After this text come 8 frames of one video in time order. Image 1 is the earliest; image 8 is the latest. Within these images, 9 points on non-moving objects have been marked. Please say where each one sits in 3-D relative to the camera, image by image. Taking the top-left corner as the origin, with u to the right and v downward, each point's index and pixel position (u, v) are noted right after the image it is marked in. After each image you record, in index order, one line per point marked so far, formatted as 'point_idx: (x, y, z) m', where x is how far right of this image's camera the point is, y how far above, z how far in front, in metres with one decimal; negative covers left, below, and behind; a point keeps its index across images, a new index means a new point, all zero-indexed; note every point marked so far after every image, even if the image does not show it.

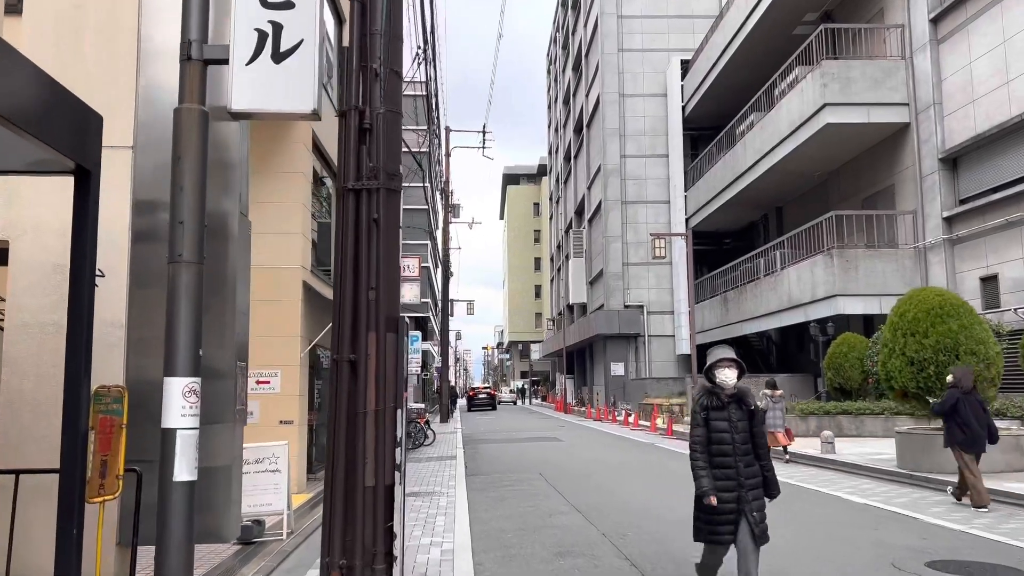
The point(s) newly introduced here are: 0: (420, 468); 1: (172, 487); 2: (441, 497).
0: (-1.8, -3.5, +15.4) m
1: (-2.1, -1.2, +5.0) m
2: (-1.0, -2.9, +10.9) m
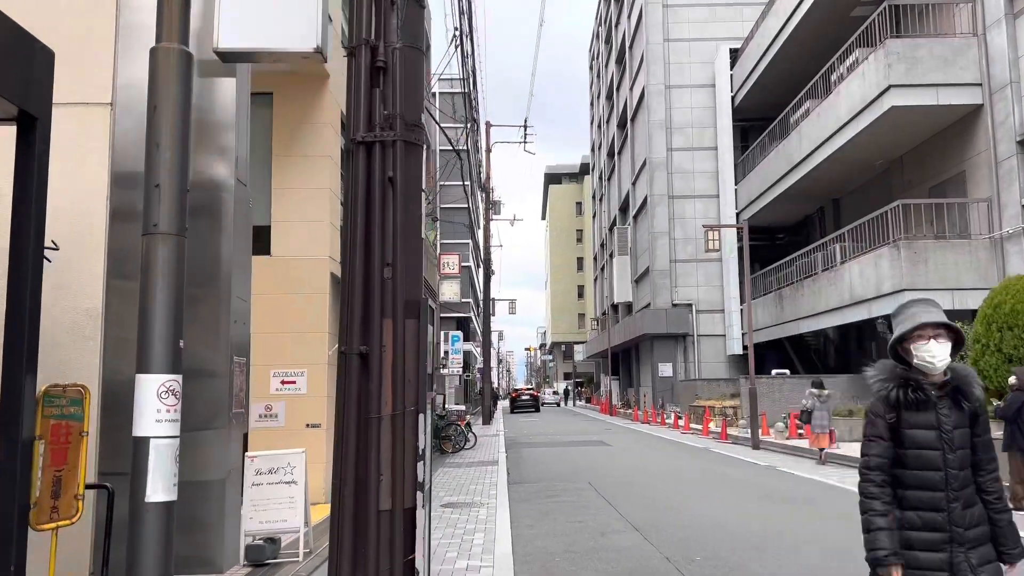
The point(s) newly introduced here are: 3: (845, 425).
0: (-1.0, -3.4, +14.4) m
1: (-1.9, -1.1, +4.0) m
2: (-0.4, -2.8, +9.9) m
3: (+7.8, -3.2, +18.7) m
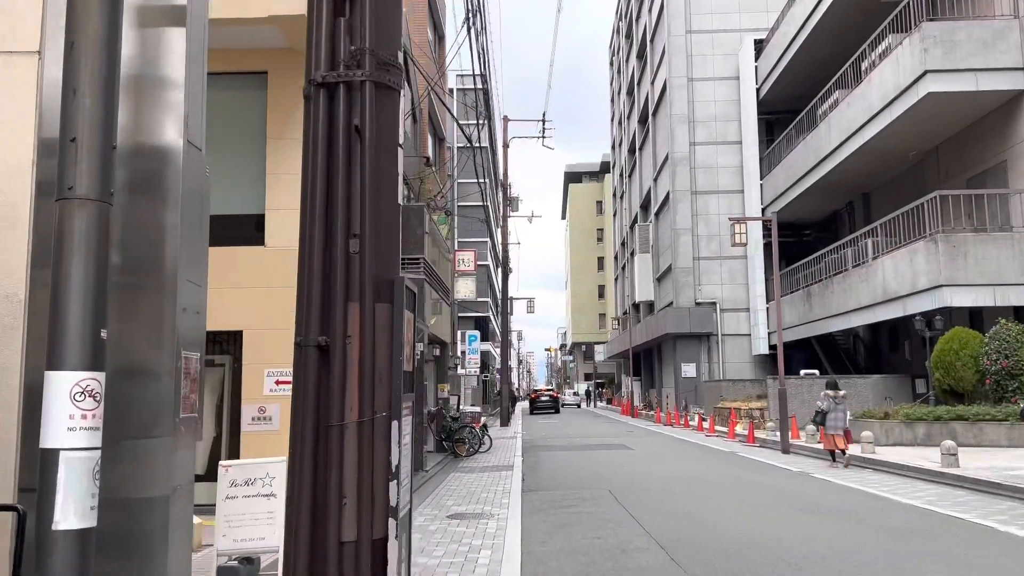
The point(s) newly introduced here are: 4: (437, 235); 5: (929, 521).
0: (-0.7, -3.3, +13.6) m
1: (-1.9, -1.0, +3.3) m
2: (-0.3, -2.7, +9.1) m
3: (+8.2, -3.1, +17.7) m
4: (-1.7, +1.2, +18.0) m
5: (+4.8, -2.7, +9.2) m
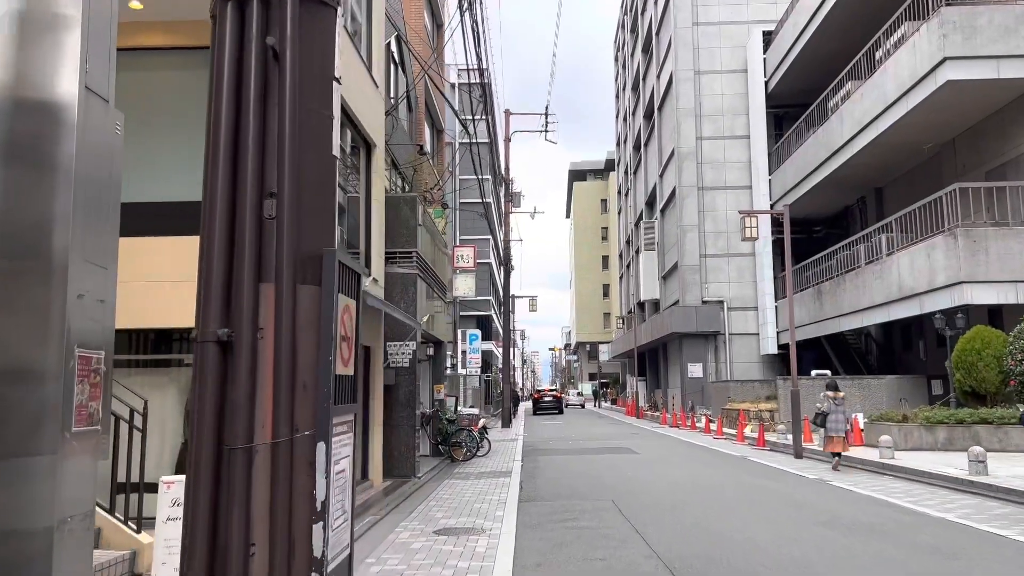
0: (-0.7, -3.2, +12.8) m
1: (-2.0, -1.0, +2.4) m
2: (-0.3, -2.6, +8.3) m
3: (+8.2, -3.0, +16.8) m
4: (-1.7, +1.3, +17.1) m
5: (+4.8, -2.6, +8.3) m
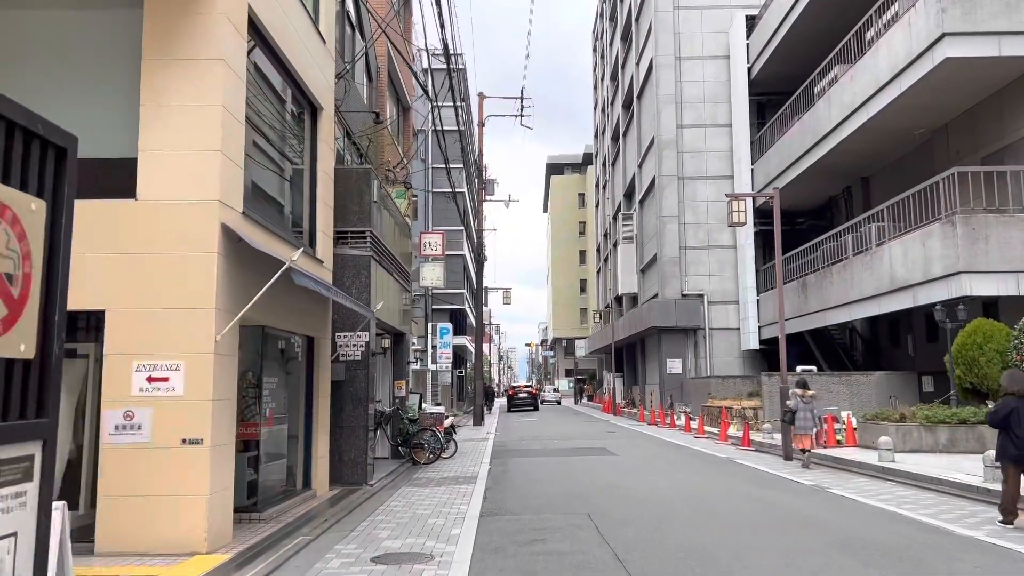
0: (-1.3, -3.0, +11.3) m
1: (-2.2, -0.8, +0.9) m
2: (-0.7, -2.4, +6.8) m
3: (+7.5, -2.8, +15.6) m
4: (-2.4, +1.5, +15.6) m
5: (+4.4, -2.4, +7.0) m
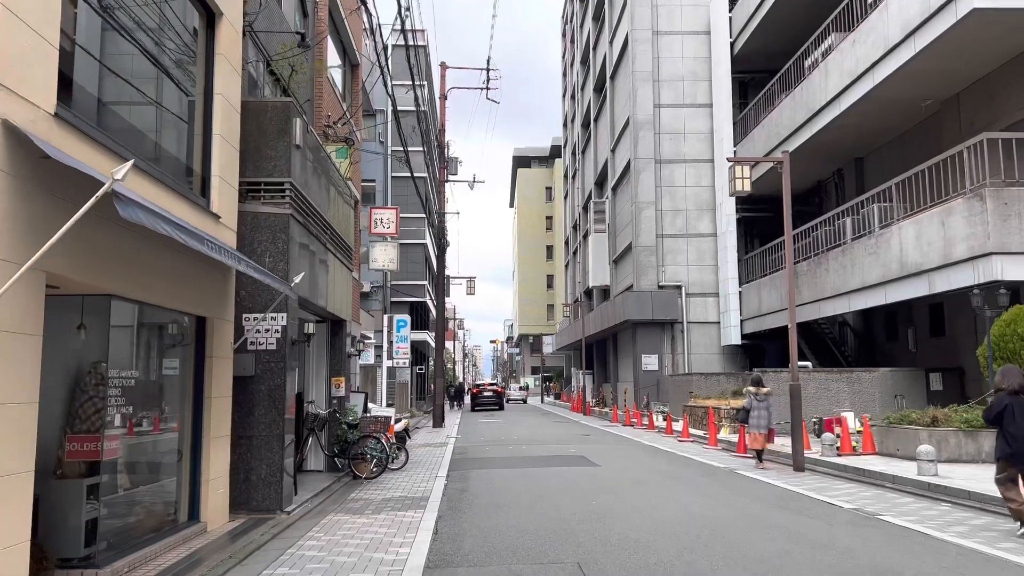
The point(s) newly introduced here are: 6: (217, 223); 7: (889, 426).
0: (-1.7, -2.6, +8.5) m
1: (-2.2, -0.4, -1.9) m
2: (-1.0, -2.0, +4.0) m
3: (+6.9, -2.5, +13.1) m
4: (-3.0, +1.9, +12.8) m
5: (+4.1, -2.1, +4.5) m
6: (-3.2, +0.7, +8.6) m
7: (+6.8, -2.5, +14.3) m
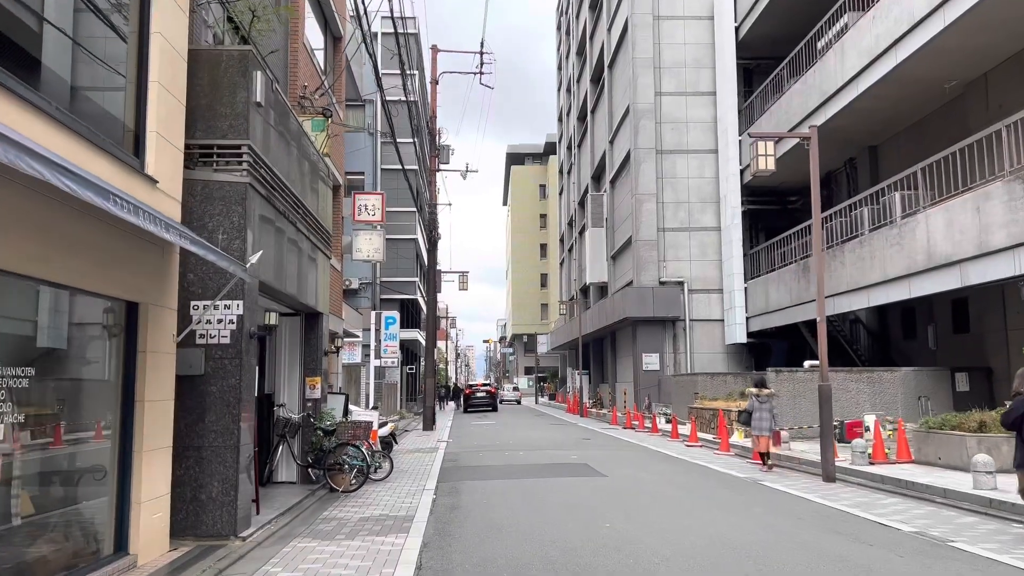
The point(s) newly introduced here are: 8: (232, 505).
0: (-1.7, -2.4, +7.0) m
1: (-2.1, -0.2, -3.4) m
2: (-0.9, -1.8, +2.5) m
3: (+6.9, -2.3, +11.7) m
4: (-3.0, +2.1, +11.2) m
5: (+4.2, -1.9, +3.0) m
6: (-3.2, +0.9, +7.1) m
7: (+6.7, -2.3, +12.8) m
8: (-2.8, -2.1, +7.9) m
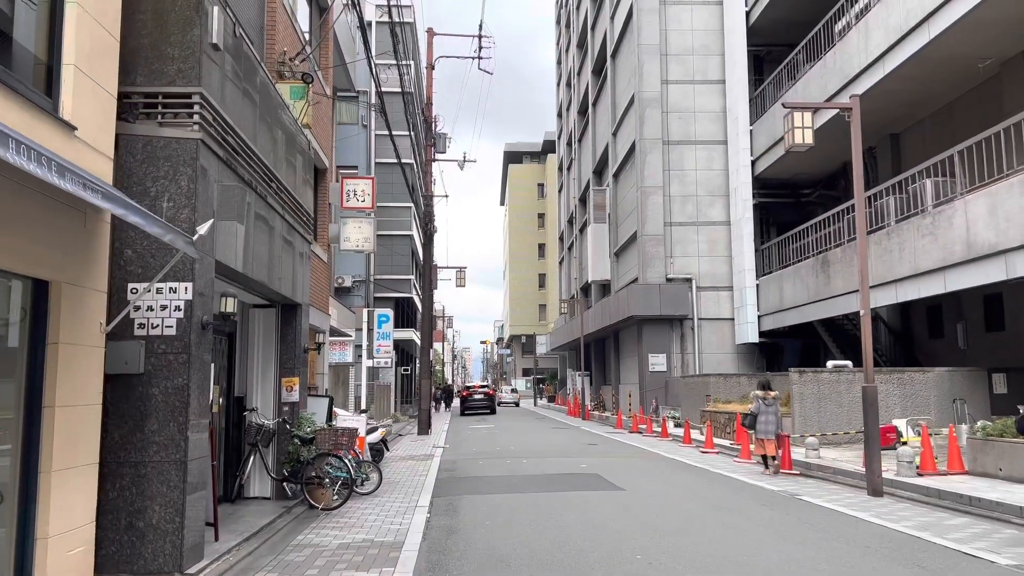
0: (-1.6, -2.3, +5.5) m
1: (-1.9, 0.0, -4.9) m
2: (-0.8, -1.7, +1.0) m
3: (+6.9, -2.1, +10.2) m
4: (-2.9, +2.3, +9.7) m
5: (+4.3, -1.7, +1.5) m
6: (-3.1, +1.1, +5.6) m
7: (+6.8, -2.2, +11.4) m
8: (-2.7, -2.0, +6.4) m
